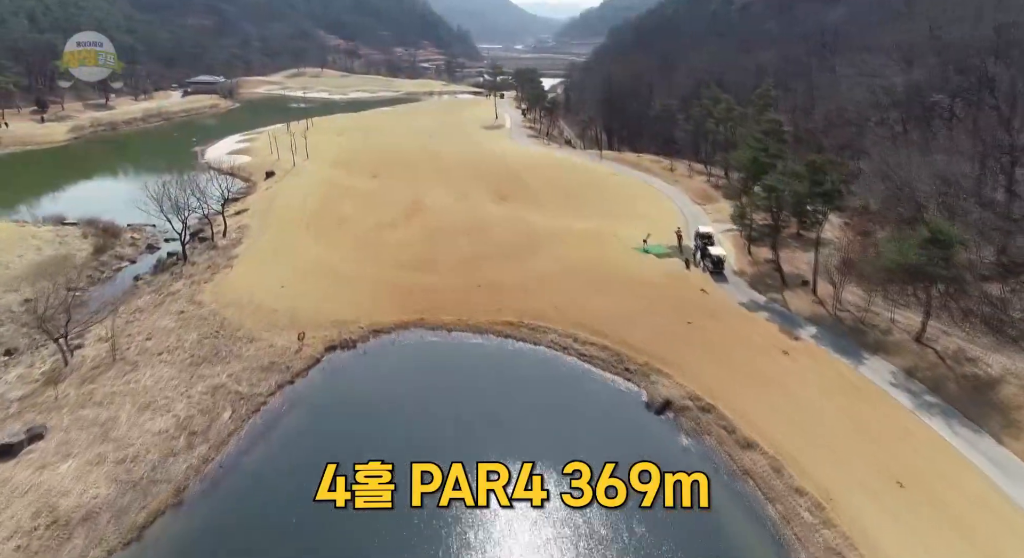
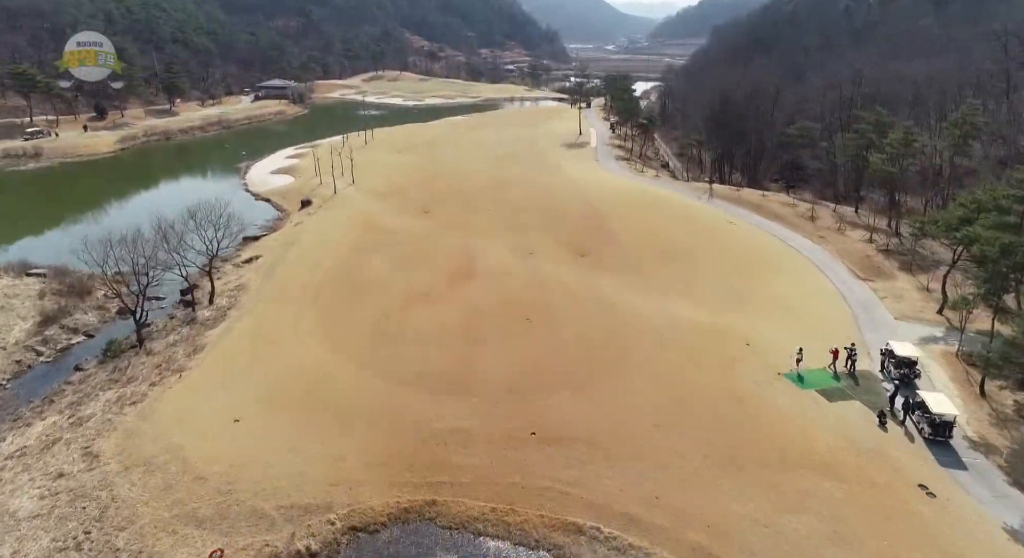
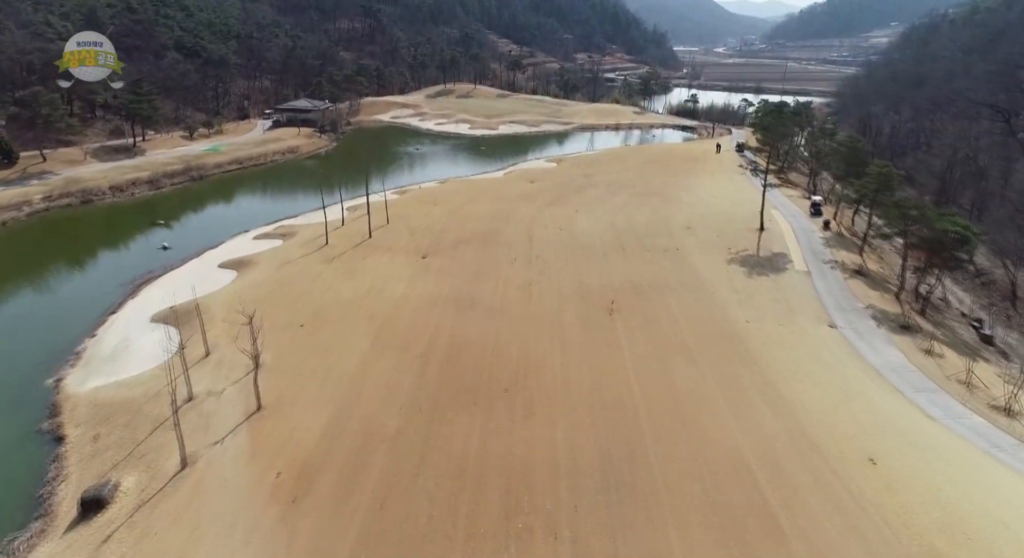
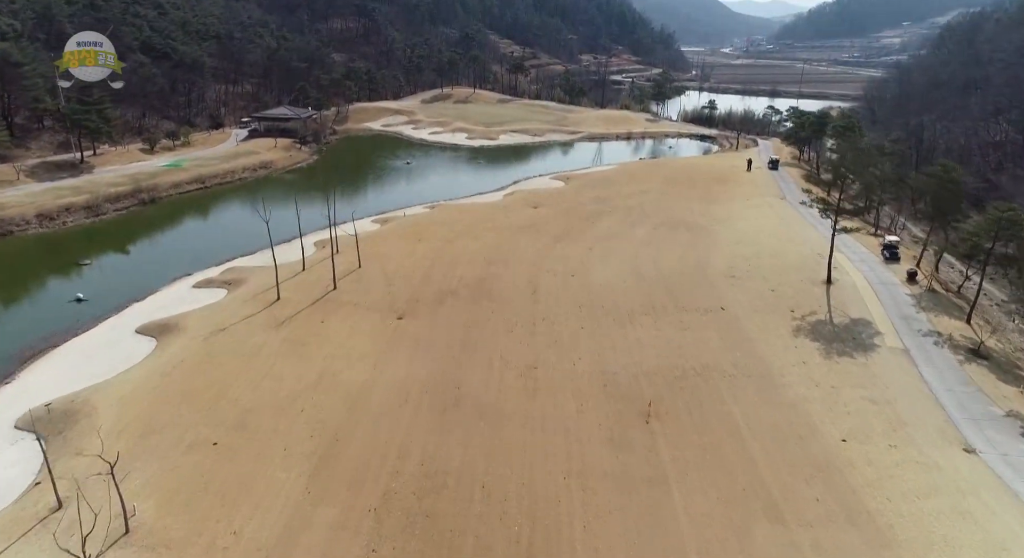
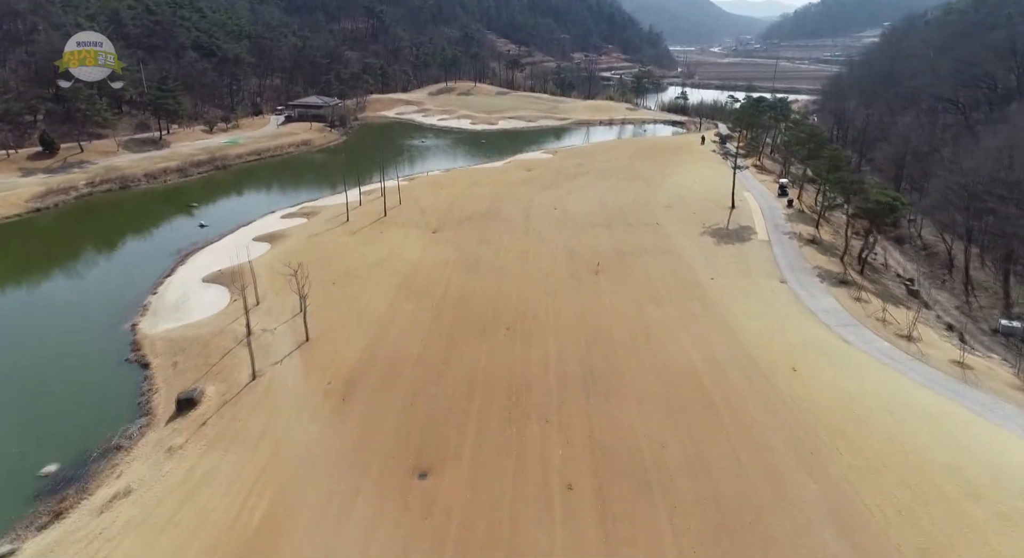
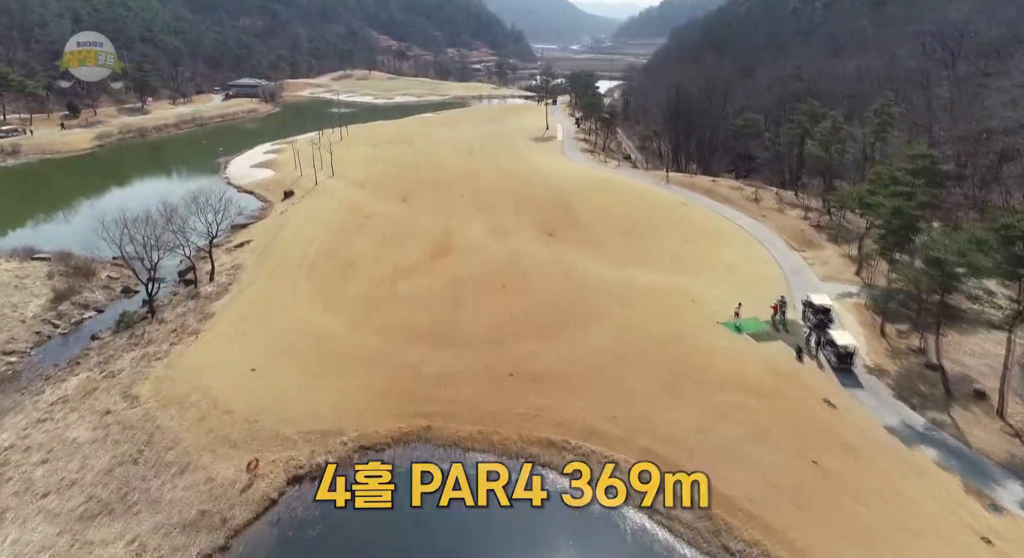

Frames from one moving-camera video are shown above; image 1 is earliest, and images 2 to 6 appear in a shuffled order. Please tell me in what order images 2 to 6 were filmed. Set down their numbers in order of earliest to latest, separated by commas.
6, 2, 5, 3, 4
